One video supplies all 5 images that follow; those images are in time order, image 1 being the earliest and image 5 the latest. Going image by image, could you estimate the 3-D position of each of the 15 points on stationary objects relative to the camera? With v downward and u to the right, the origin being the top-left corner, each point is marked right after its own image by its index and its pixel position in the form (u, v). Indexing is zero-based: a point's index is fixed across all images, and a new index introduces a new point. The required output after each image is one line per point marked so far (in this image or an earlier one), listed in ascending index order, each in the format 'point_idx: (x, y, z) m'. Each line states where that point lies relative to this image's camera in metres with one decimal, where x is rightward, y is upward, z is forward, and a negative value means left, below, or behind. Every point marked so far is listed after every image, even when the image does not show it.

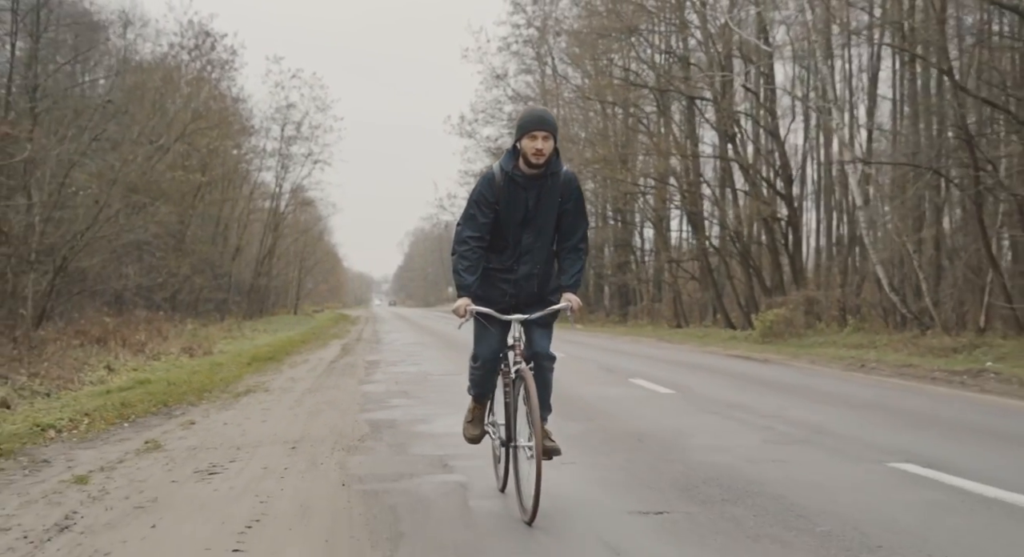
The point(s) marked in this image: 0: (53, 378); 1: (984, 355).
0: (-6.6, -1.4, +14.4) m
1: (+8.2, -1.3, +17.4) m
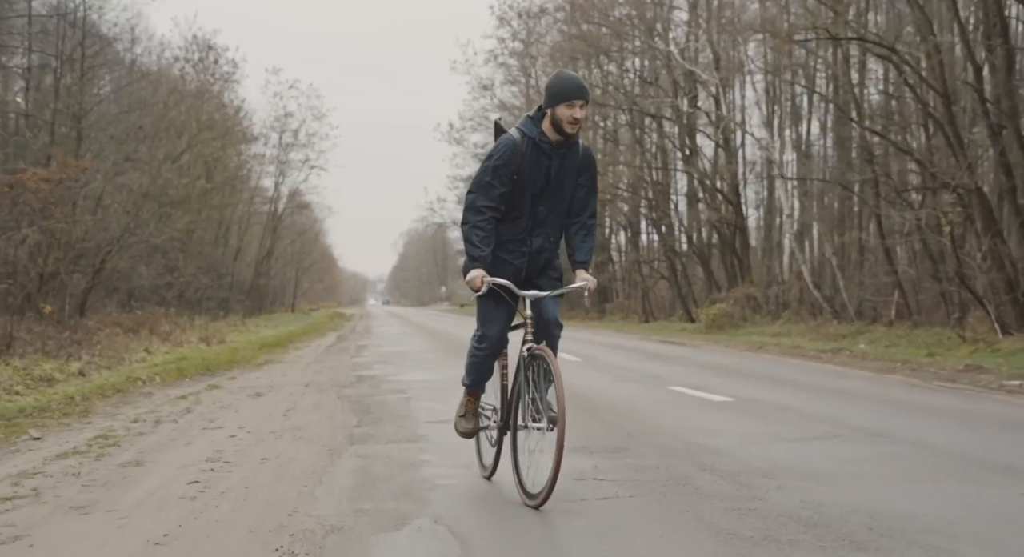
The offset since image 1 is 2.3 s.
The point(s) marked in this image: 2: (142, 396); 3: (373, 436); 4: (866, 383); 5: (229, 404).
0: (-7.4, -1.4, +18.3) m
1: (+7.4, -1.2, +21.4) m
2: (-3.8, -1.2, +10.2) m
3: (-0.9, -1.1, +6.6) m
4: (+4.4, -1.3, +12.4) m
5: (-2.5, -1.1, +8.9) m
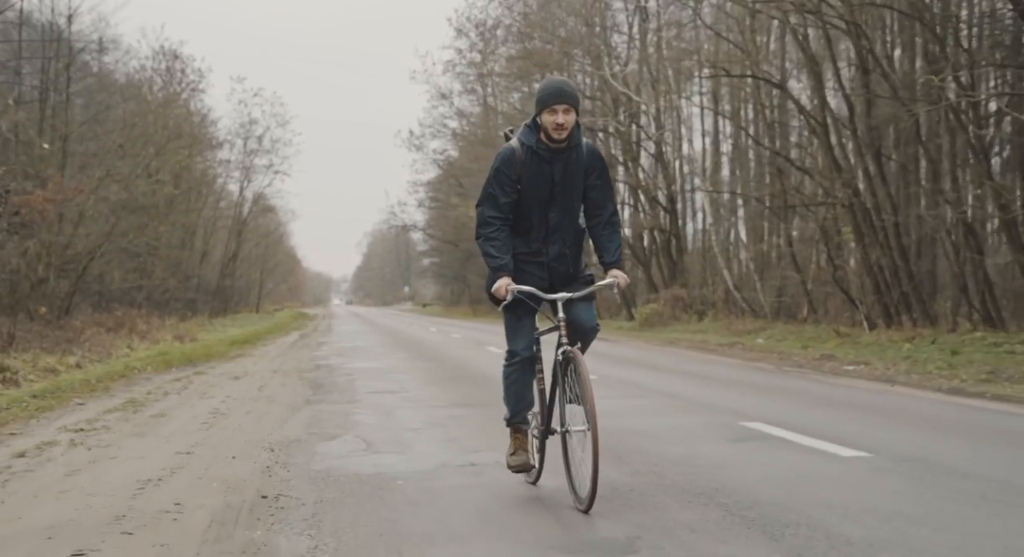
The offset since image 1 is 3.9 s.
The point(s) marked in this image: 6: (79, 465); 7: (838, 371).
0: (-8.6, -1.5, +20.9) m
1: (+6.1, -1.3, +24.6) m
2: (-4.8, -1.3, +13.0) m
3: (-1.8, -1.2, +9.4) m
4: (+3.3, -1.4, +15.4) m
5: (-3.5, -1.2, +11.7) m
6: (-2.6, -1.1, +5.9) m
7: (+5.0, -1.4, +15.3) m
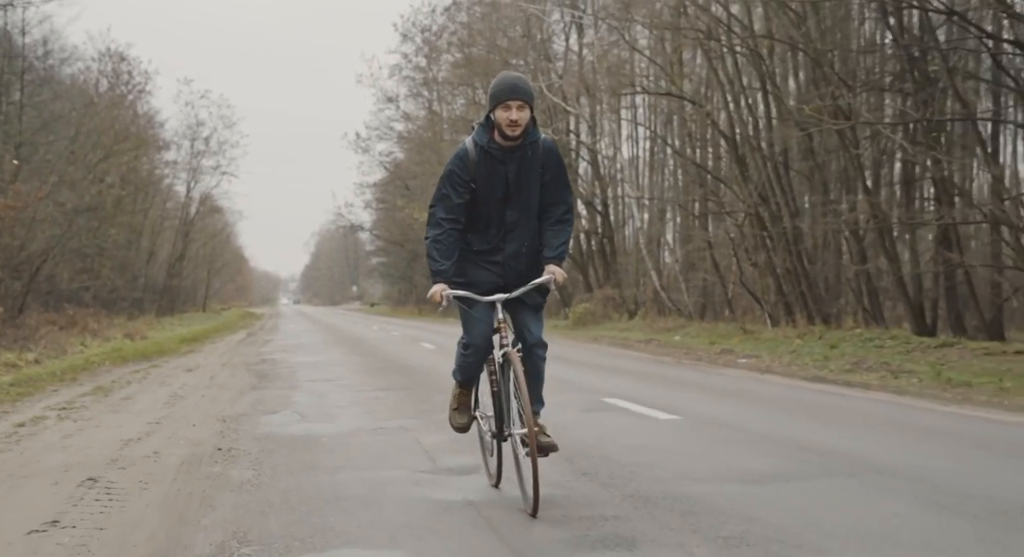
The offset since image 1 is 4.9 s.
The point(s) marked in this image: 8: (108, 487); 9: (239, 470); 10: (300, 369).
0: (-10.1, -1.6, +22.2) m
1: (+4.4, -1.4, +26.5) m
2: (-5.9, -1.3, +14.4) m
3: (-2.7, -1.2, +11.1) m
4: (+2.1, -1.4, +17.3) m
5: (-4.5, -1.3, +13.2) m
6: (-3.3, -1.1, +7.5) m
7: (+3.8, -1.5, +17.2) m
8: (-2.1, -1.1, +5.3) m
9: (-1.6, -1.1, +5.7) m
10: (-3.1, -1.3, +14.4) m
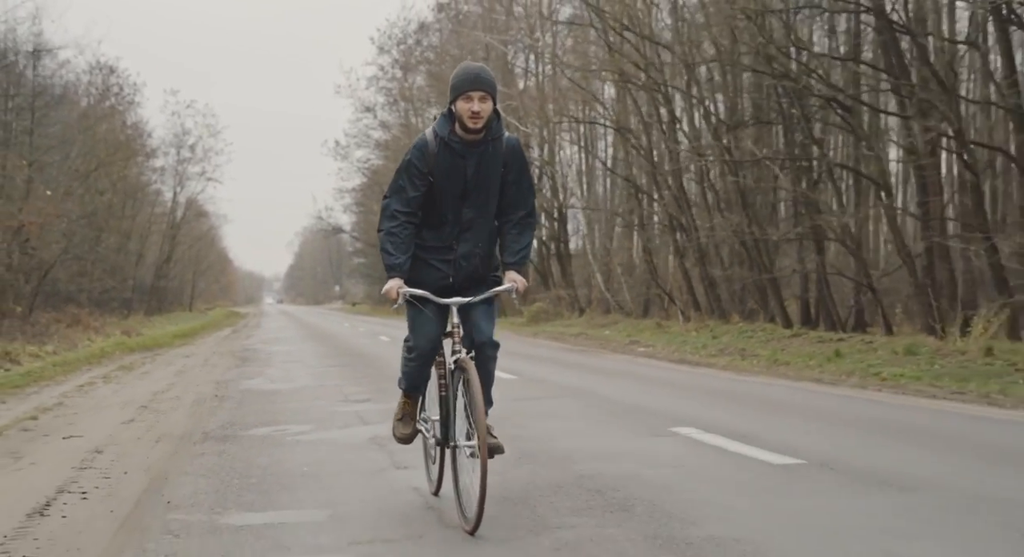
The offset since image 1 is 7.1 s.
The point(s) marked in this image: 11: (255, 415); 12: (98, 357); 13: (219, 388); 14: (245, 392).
0: (-11.5, -1.7, +25.8) m
1: (+2.9, -1.4, +30.4) m
2: (-7.1, -1.4, +18.2) m
3: (-3.9, -1.3, +14.8) m
4: (+0.8, -1.5, +21.1) m
5: (-5.7, -1.4, +17.0) m
6: (-4.4, -1.2, +11.2) m
7: (+2.5, -1.5, +21.1) m
8: (-3.2, -1.2, +9.1) m
9: (-2.7, -1.2, +9.5) m
10: (-4.3, -1.4, +18.2) m
11: (-2.2, -1.1, +8.4) m
12: (-7.9, -1.5, +19.2) m
13: (-3.3, -1.2, +11.2) m
14: (-2.9, -1.2, +10.8) m
